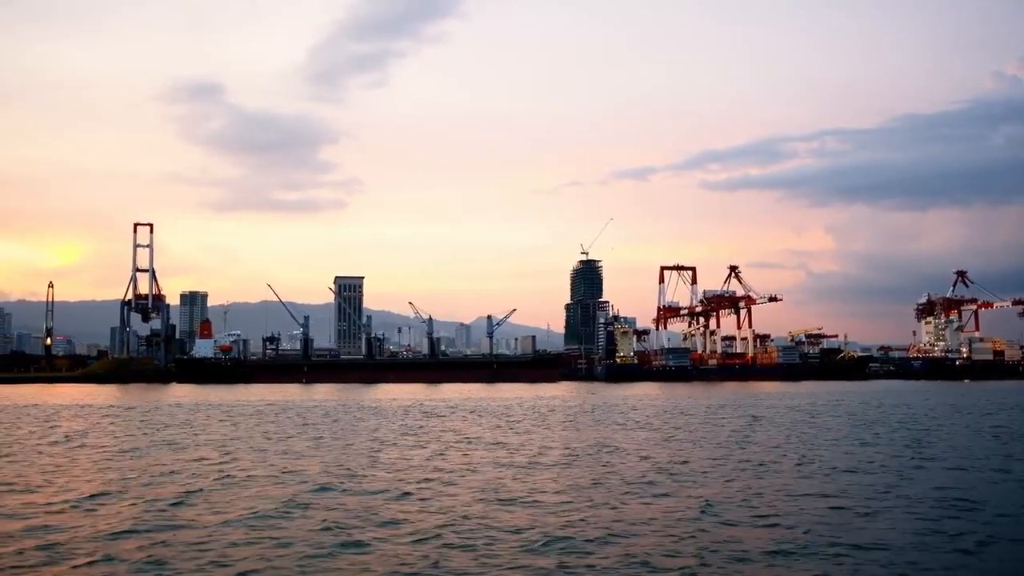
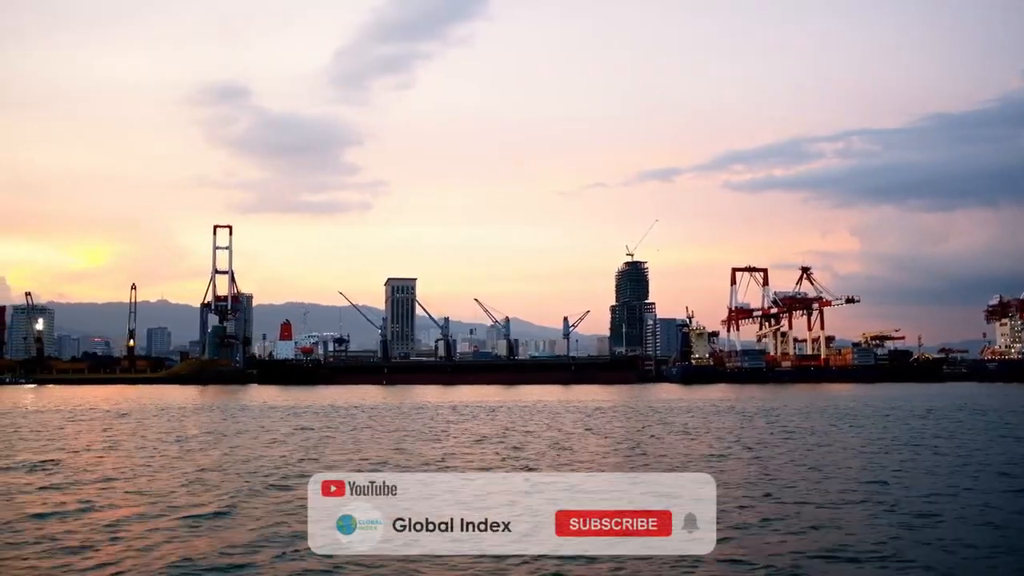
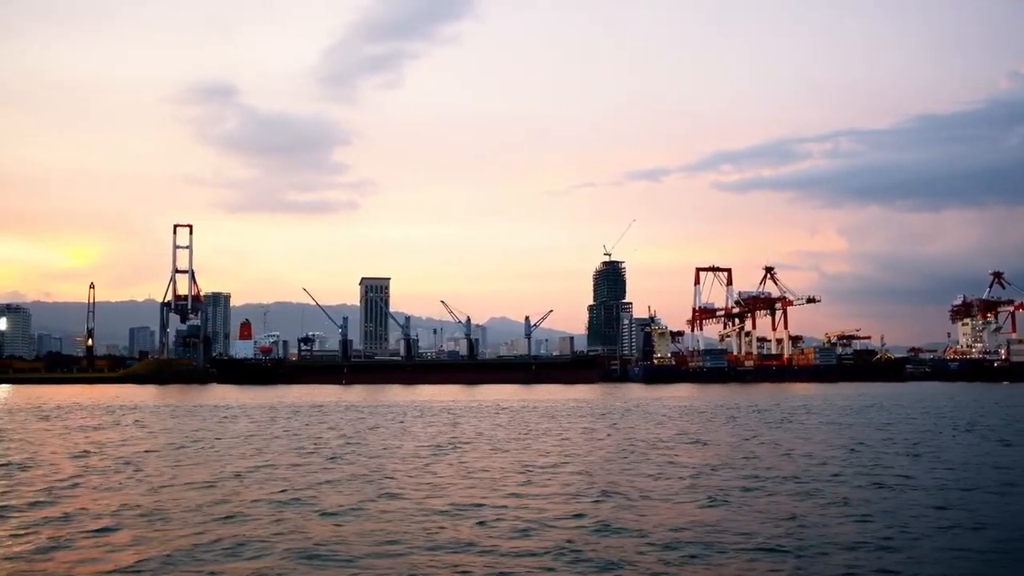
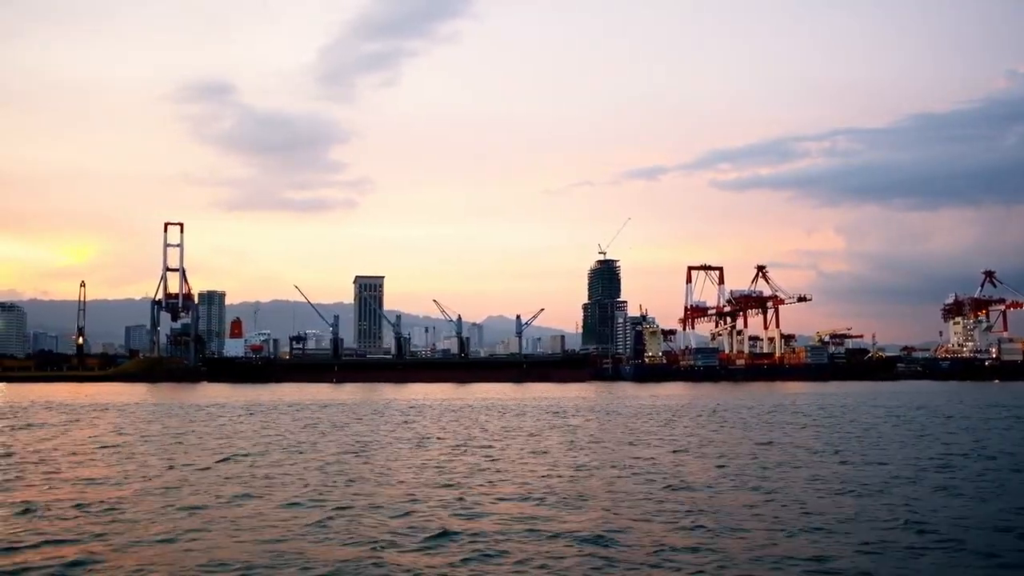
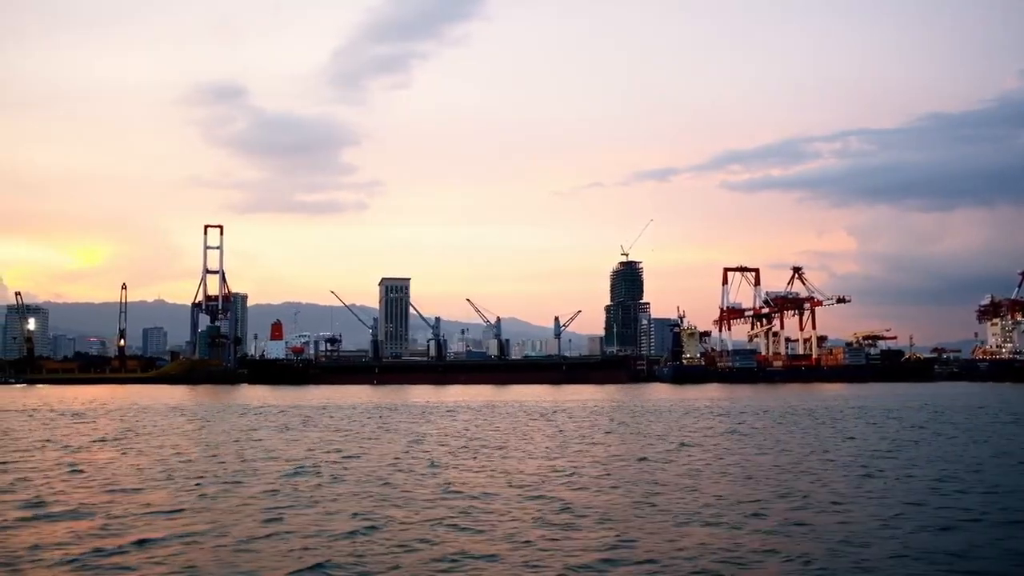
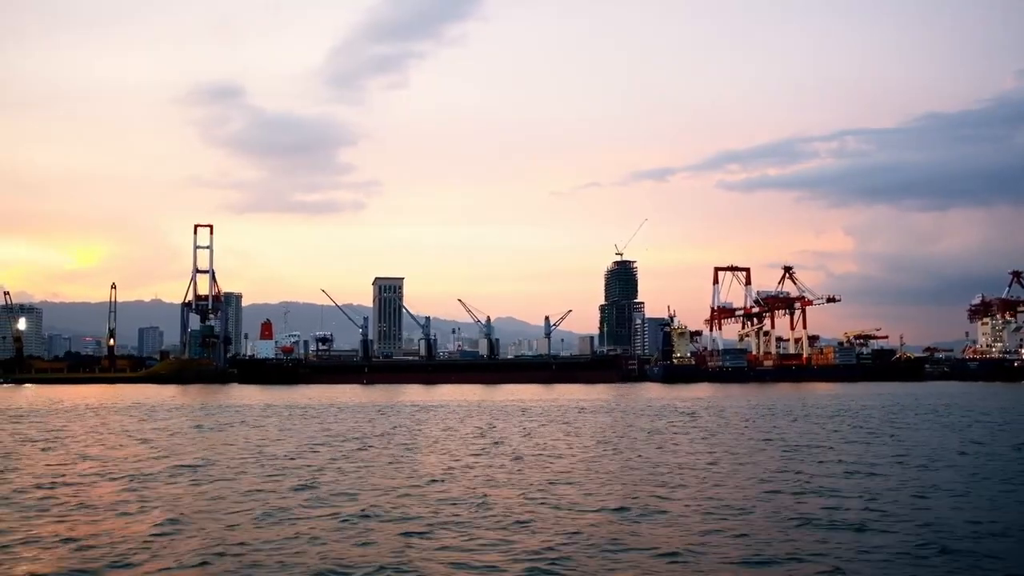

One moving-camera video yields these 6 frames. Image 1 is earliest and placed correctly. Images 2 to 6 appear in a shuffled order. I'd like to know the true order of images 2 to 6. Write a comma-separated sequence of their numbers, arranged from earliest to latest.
4, 3, 6, 5, 2
